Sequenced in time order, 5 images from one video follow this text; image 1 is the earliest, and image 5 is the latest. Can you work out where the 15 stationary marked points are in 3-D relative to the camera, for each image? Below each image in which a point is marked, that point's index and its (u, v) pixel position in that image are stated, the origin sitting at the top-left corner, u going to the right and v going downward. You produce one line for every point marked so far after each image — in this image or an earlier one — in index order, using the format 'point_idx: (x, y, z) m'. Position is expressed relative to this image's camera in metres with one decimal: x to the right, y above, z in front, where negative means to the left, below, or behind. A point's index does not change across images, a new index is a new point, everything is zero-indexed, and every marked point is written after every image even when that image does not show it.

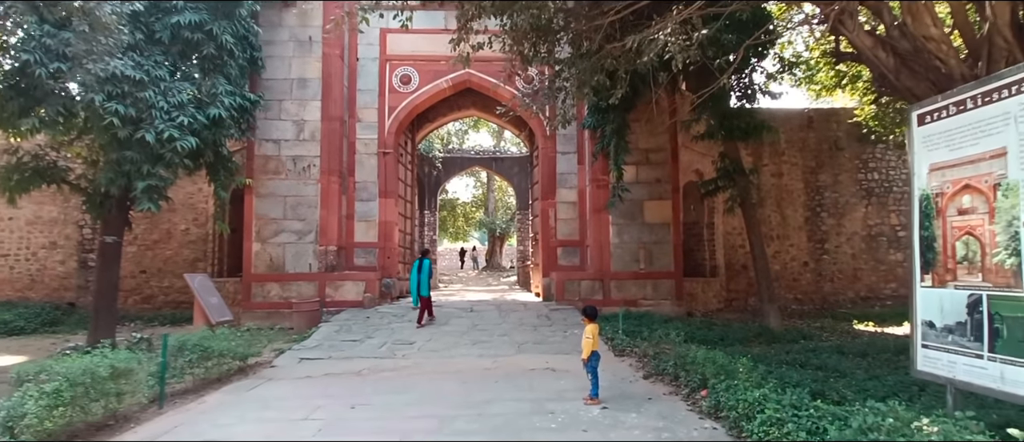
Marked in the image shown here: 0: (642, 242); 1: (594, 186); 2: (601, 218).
0: (+3.0, -0.5, +12.0) m
1: (+1.9, +0.8, +12.2) m
2: (+2.0, +0.1, +12.0) m
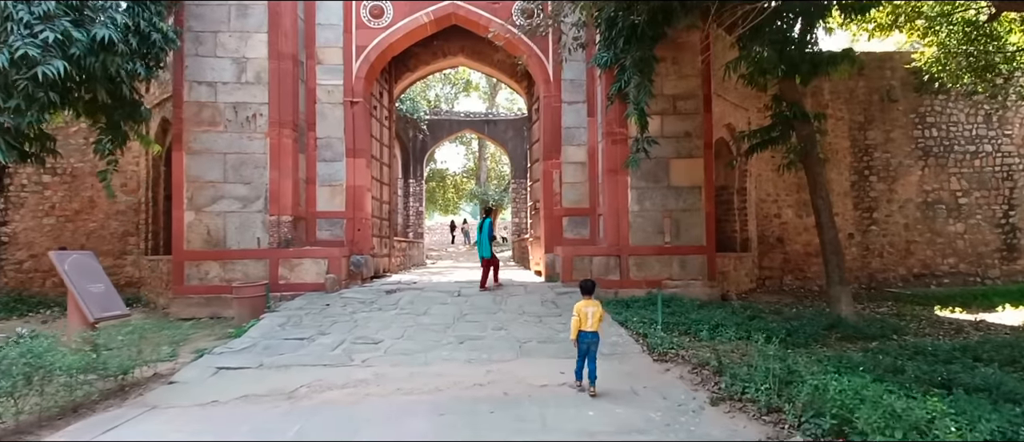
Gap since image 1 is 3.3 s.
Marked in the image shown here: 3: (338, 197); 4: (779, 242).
0: (+2.9, +0.2, +9.8) m
1: (+1.8, +1.5, +9.9) m
2: (+2.0, +0.8, +9.8) m
3: (-3.5, +0.5, +10.5) m
4: (+6.2, -0.5, +12.2) m
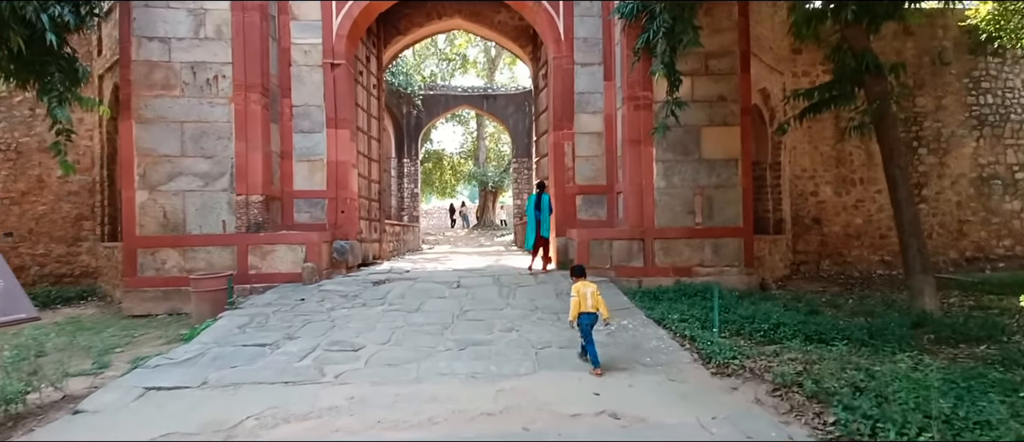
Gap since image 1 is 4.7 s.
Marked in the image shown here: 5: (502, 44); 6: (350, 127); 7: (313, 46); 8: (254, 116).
0: (+3.0, +0.6, +8.5) m
1: (+1.9, +1.9, +8.5) m
2: (+2.1, +1.1, +8.5) m
3: (-3.4, +0.8, +9.1) m
4: (+6.3, 0.0, +10.9) m
5: (-0.2, +4.1, +12.3) m
6: (-2.8, +1.6, +9.2) m
7: (-3.4, +3.0, +9.1) m
8: (-4.0, +1.6, +8.2) m
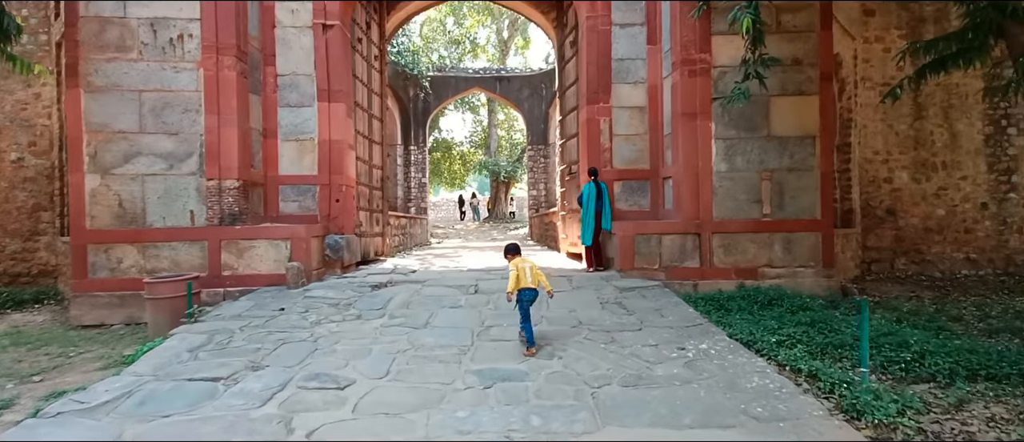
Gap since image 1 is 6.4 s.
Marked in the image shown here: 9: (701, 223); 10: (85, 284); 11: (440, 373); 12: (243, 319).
0: (+3.4, +0.7, +7.0) m
1: (+2.3, +2.0, +7.0) m
2: (+2.5, +1.2, +6.9) m
3: (-3.0, +0.9, +7.7) m
4: (+6.7, +0.1, +9.4) m
5: (+0.2, +4.3, +10.8) m
6: (-2.5, +1.8, +7.8) m
7: (-3.1, +3.2, +7.7) m
8: (-3.6, +1.8, +6.7) m
9: (+2.5, 0.0, +6.9) m
10: (-5.2, -0.8, +6.5) m
11: (-0.5, -1.1, +4.0) m
12: (-2.7, -1.0, +5.2) m
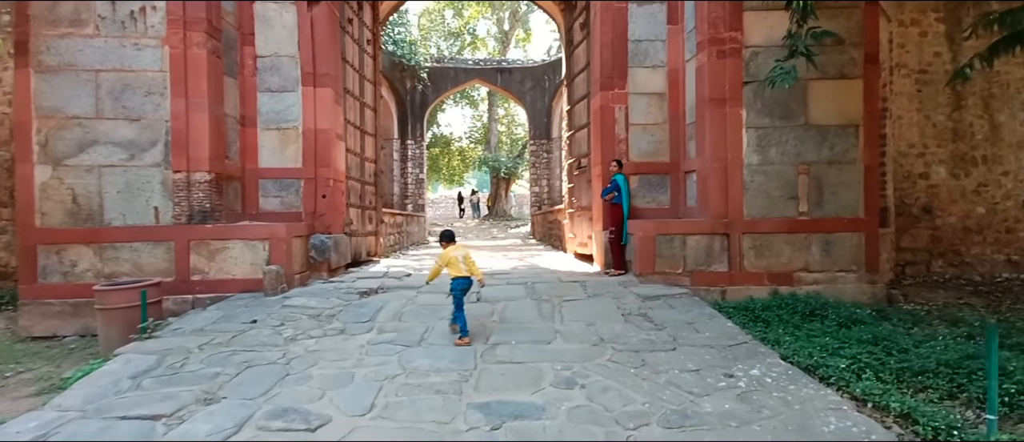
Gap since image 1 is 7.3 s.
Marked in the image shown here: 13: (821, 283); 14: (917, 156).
0: (+3.4, +0.7, +6.2) m
1: (+2.3, +2.0, +6.2) m
2: (+2.5, +1.2, +6.2) m
3: (-2.9, +1.0, +6.9) m
4: (+6.7, +0.1, +8.6) m
5: (+0.3, +4.3, +10.0) m
6: (-2.4, +1.8, +7.0) m
7: (-3.0, +3.2, +6.9) m
8: (-3.6, +1.8, +6.0) m
9: (+2.6, 0.0, +6.2) m
10: (-5.2, -0.7, +5.7) m
11: (-0.5, -1.1, +3.2) m
12: (-2.6, -0.9, +4.5) m
13: (+3.7, -0.7, +6.2) m
14: (+6.6, +1.1, +8.6) m
